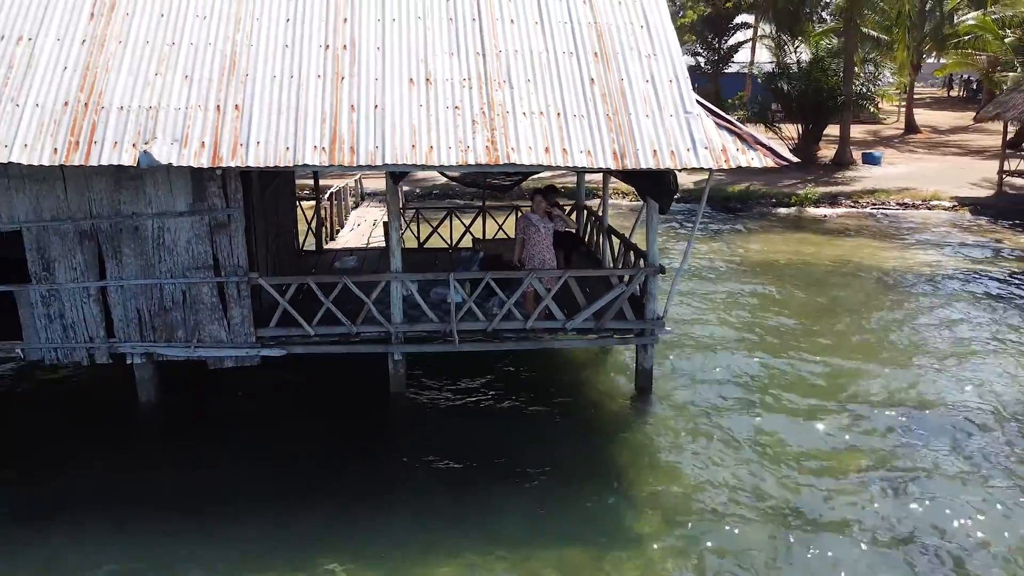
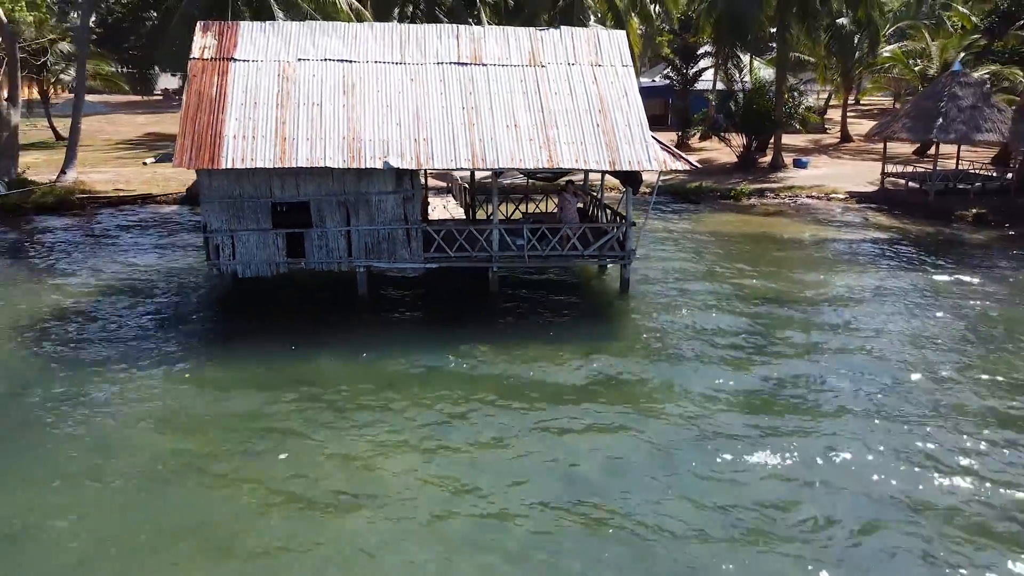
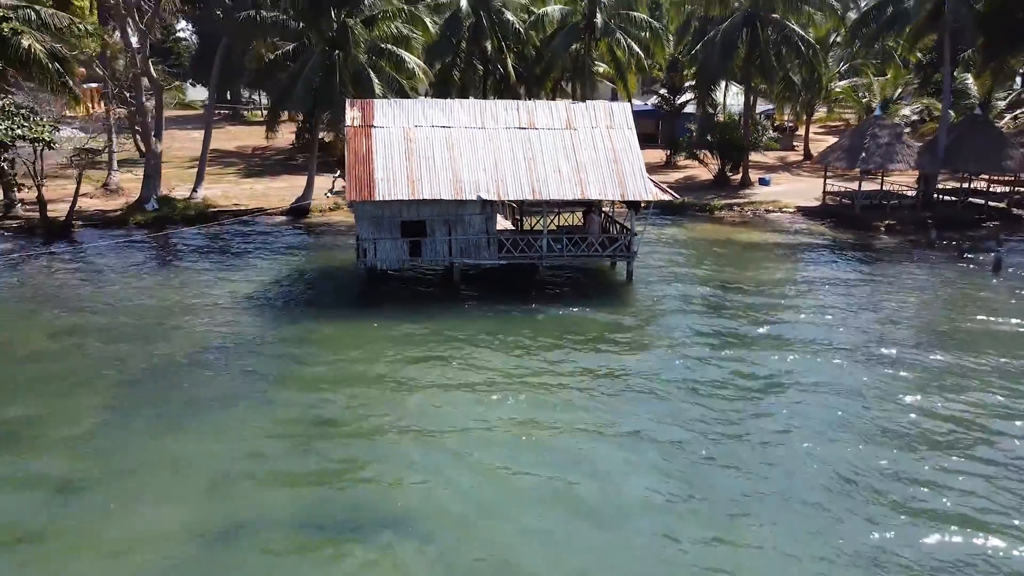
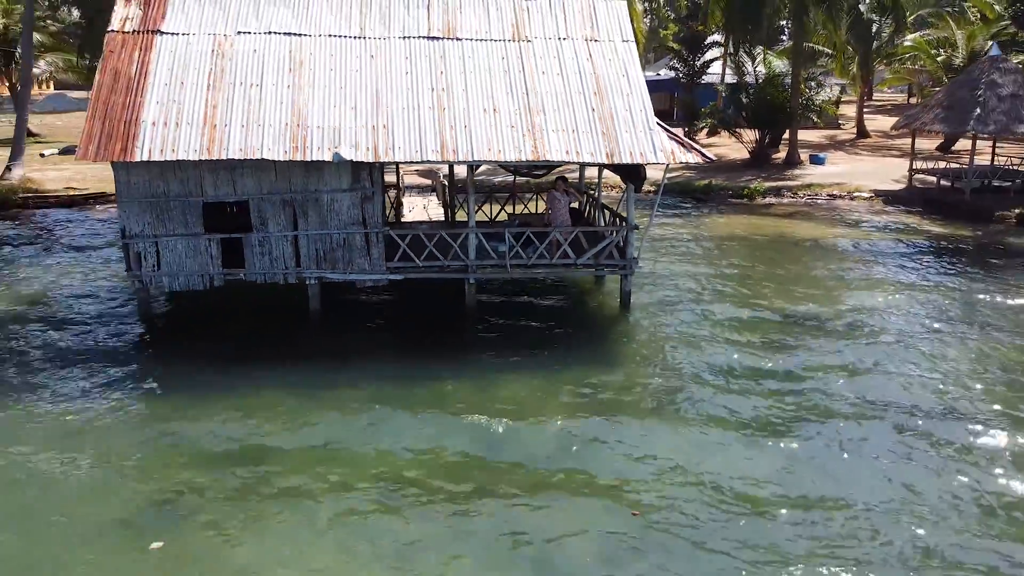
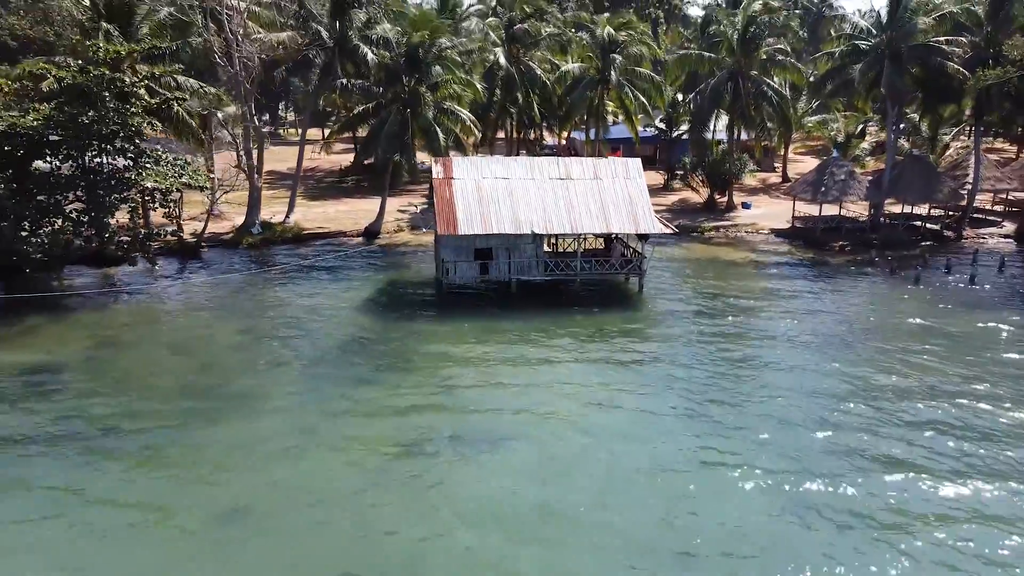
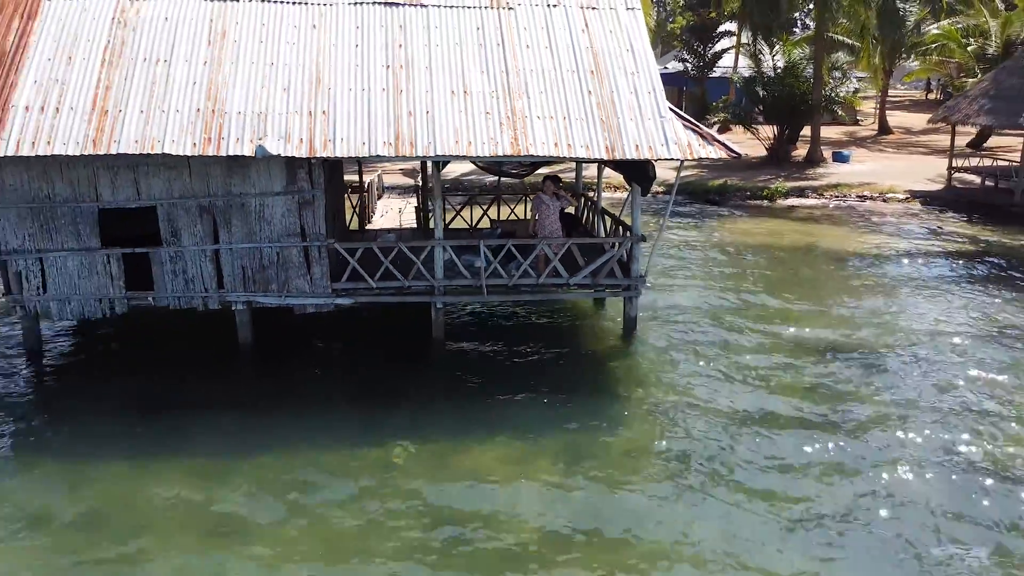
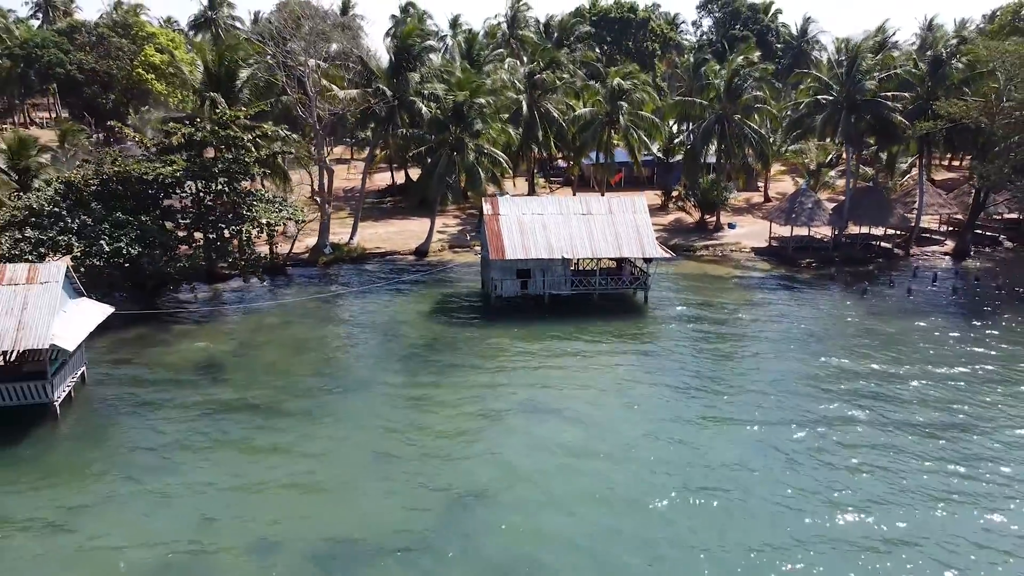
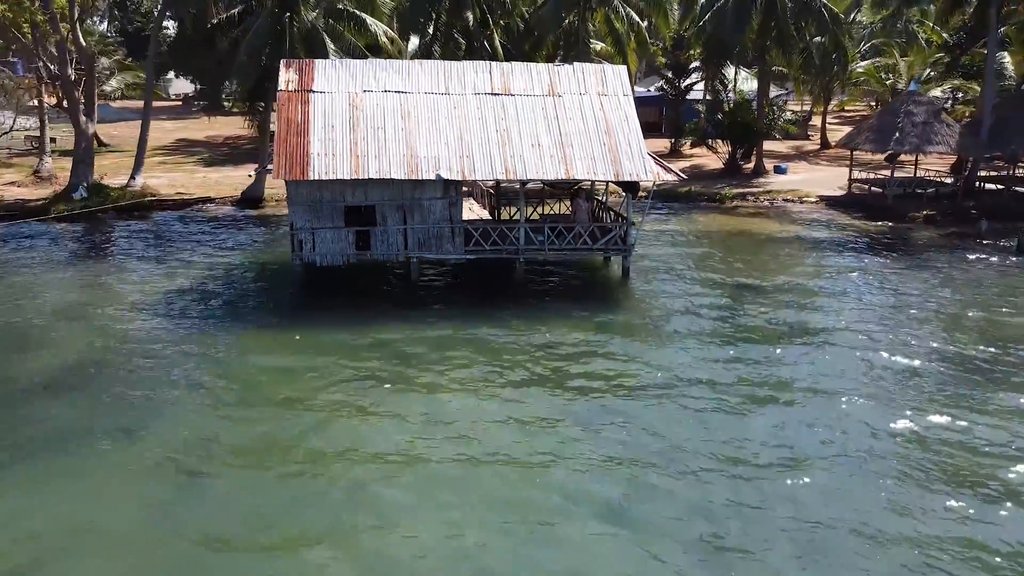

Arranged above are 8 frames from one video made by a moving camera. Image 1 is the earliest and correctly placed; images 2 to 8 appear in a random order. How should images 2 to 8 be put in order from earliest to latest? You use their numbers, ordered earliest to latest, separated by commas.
6, 4, 2, 8, 3, 5, 7
